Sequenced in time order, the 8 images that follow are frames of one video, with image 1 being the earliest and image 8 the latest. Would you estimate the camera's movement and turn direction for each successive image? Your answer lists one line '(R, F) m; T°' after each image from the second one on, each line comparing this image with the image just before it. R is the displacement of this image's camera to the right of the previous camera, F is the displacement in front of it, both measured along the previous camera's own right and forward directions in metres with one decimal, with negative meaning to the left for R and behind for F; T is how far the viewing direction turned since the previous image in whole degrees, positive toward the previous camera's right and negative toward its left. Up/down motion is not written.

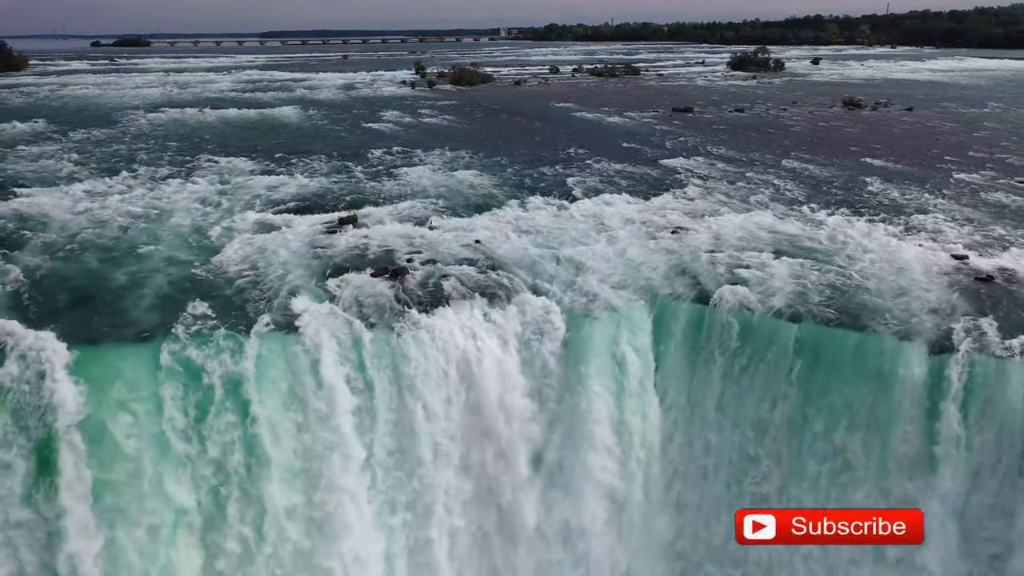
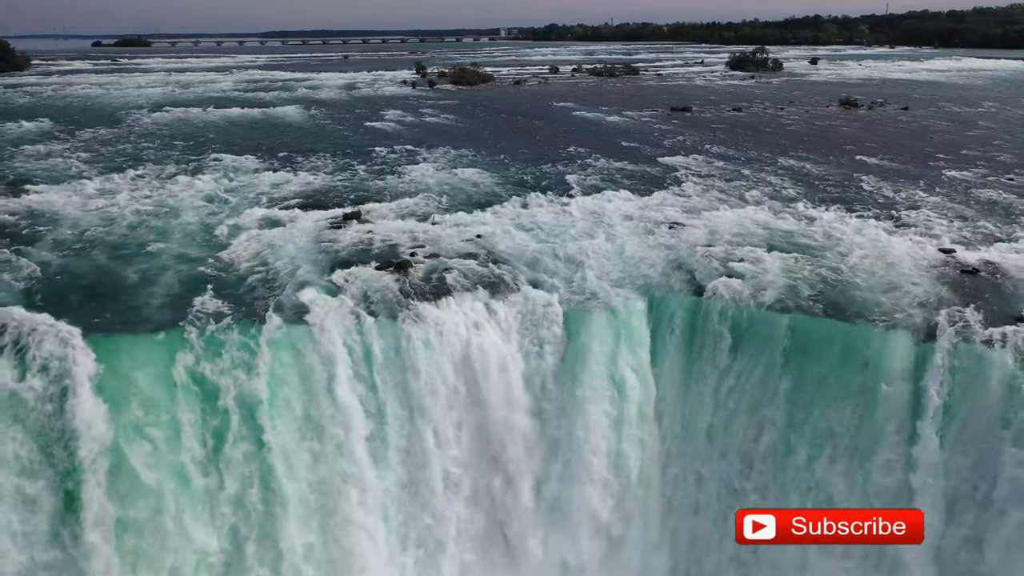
(0.0, -0.3) m; 0°
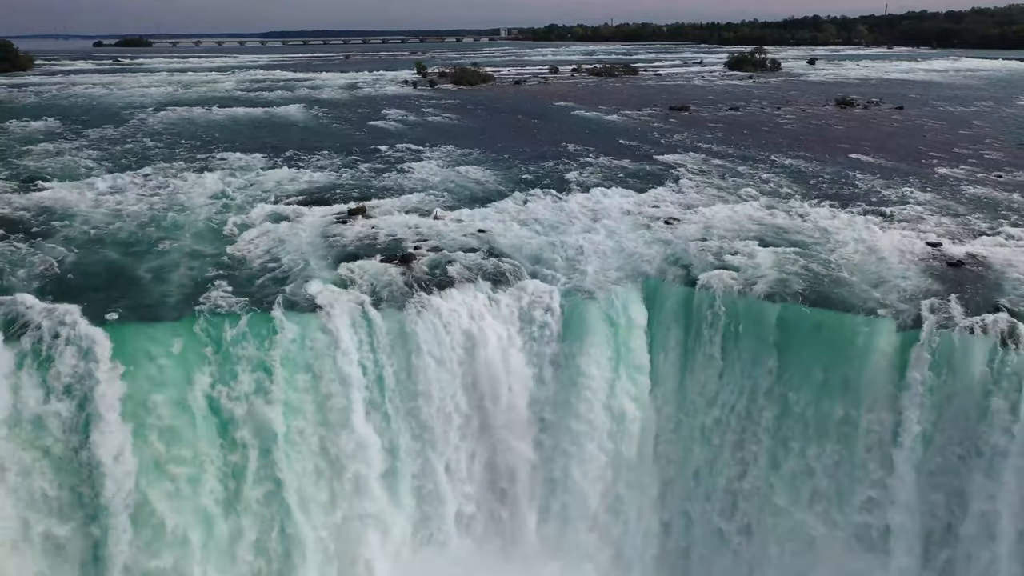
(0.0, -0.4) m; 0°
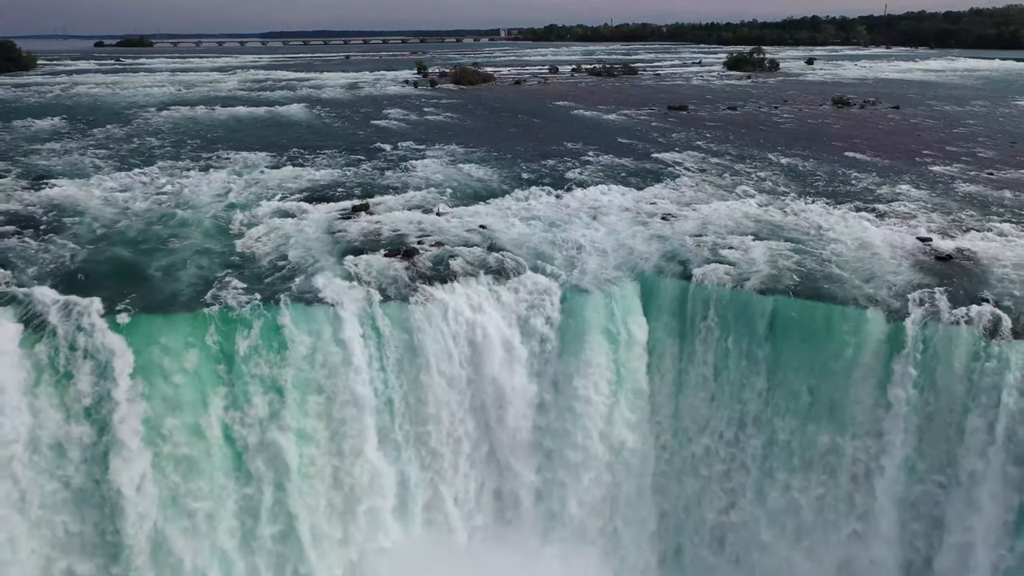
(0.0, -0.3) m; 0°
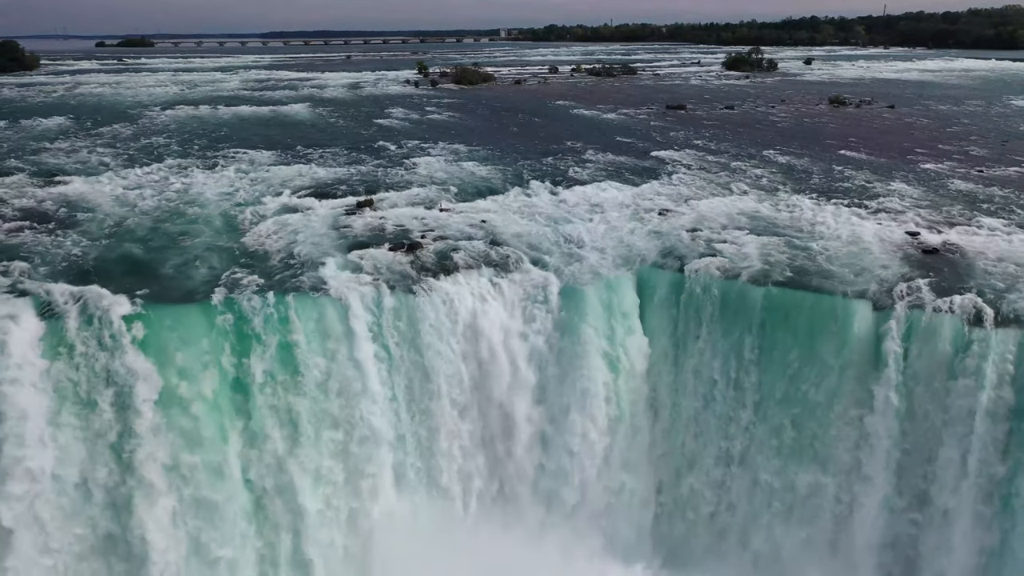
(0.0, -0.4) m; 0°
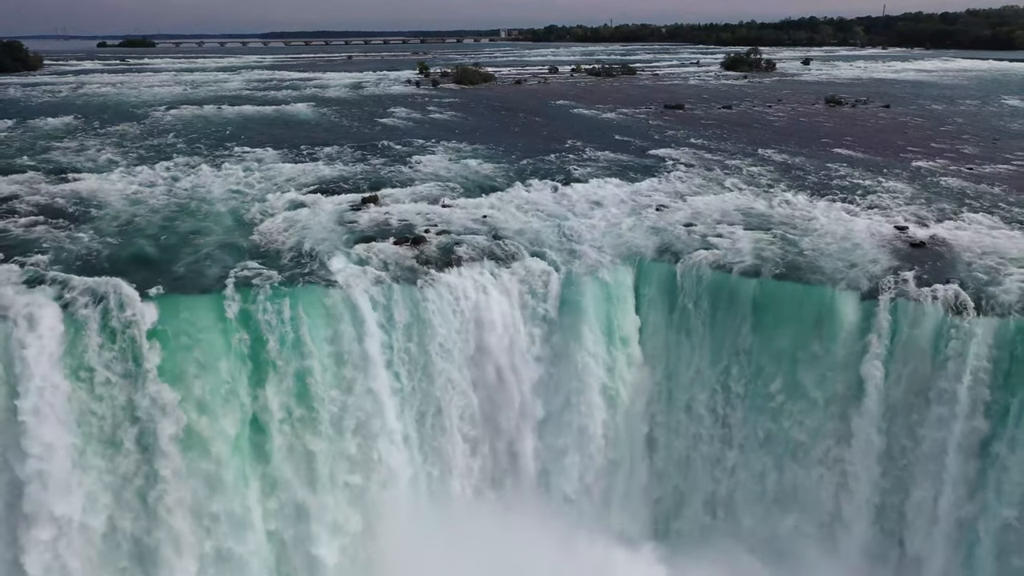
(0.0, -0.4) m; 0°
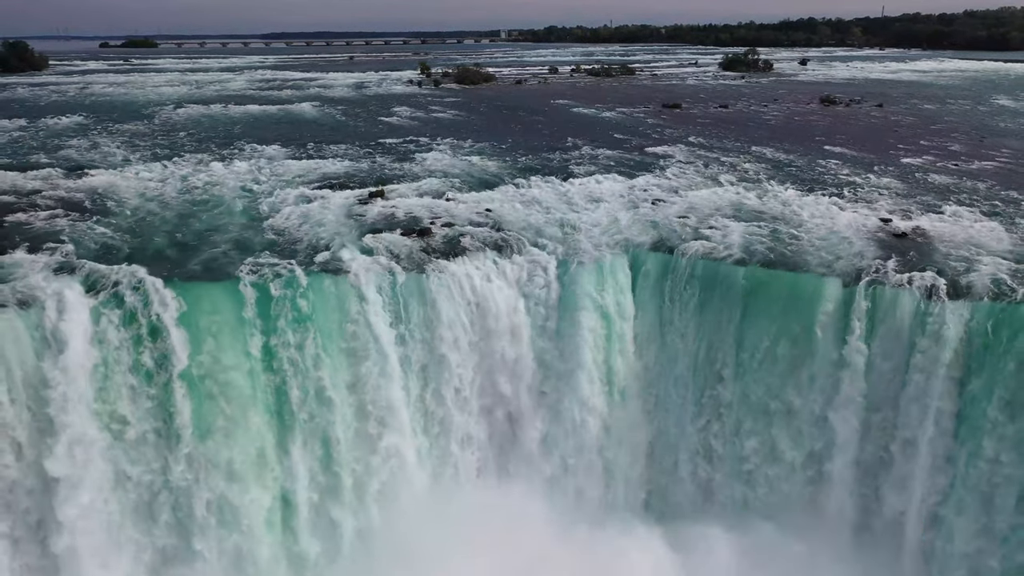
(0.0, -0.6) m; 0°
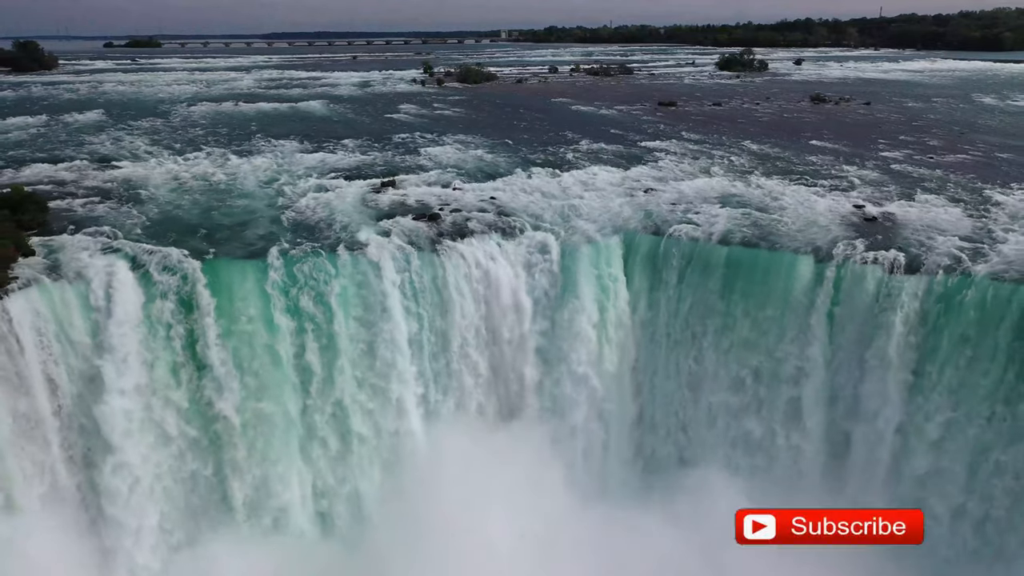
(-0.1, -1.1) m; 0°
